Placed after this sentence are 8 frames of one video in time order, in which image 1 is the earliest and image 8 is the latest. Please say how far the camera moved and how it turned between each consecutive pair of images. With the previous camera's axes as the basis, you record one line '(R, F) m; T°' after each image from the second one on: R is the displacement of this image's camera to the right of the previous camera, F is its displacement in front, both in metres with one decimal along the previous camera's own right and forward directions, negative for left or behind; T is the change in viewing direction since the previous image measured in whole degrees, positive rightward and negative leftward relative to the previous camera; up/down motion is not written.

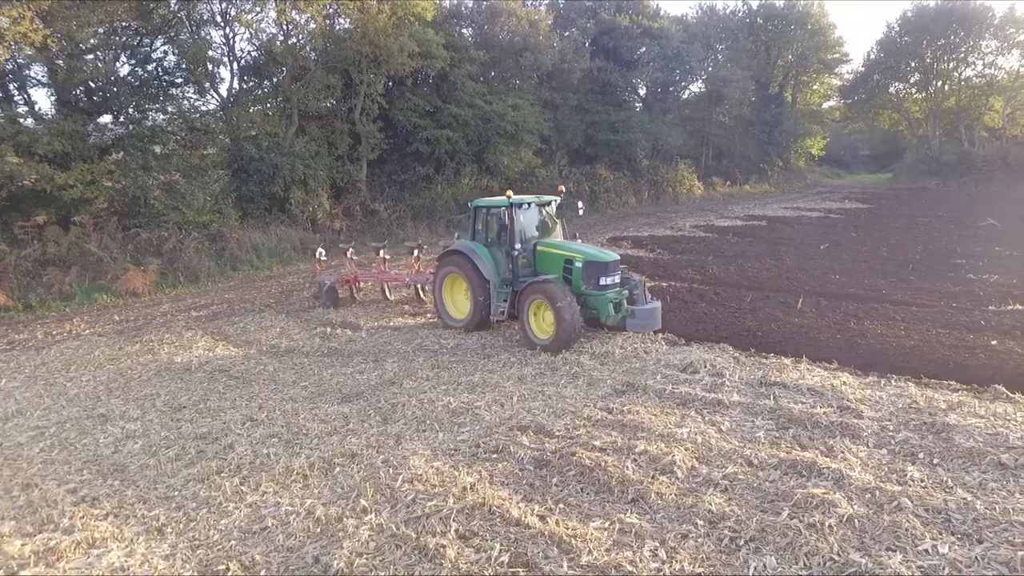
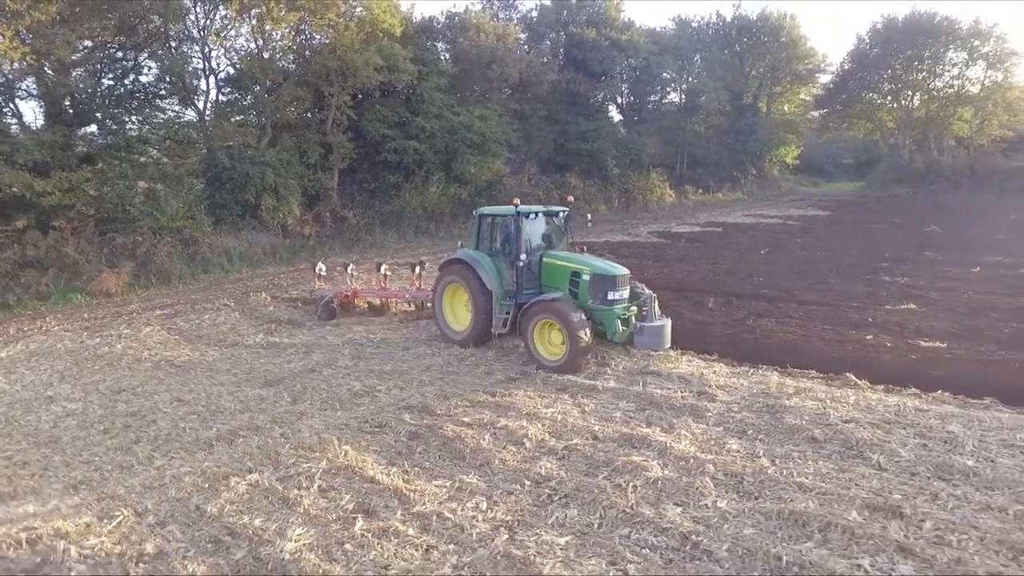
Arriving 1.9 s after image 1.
(+1.0, -0.7) m; -1°
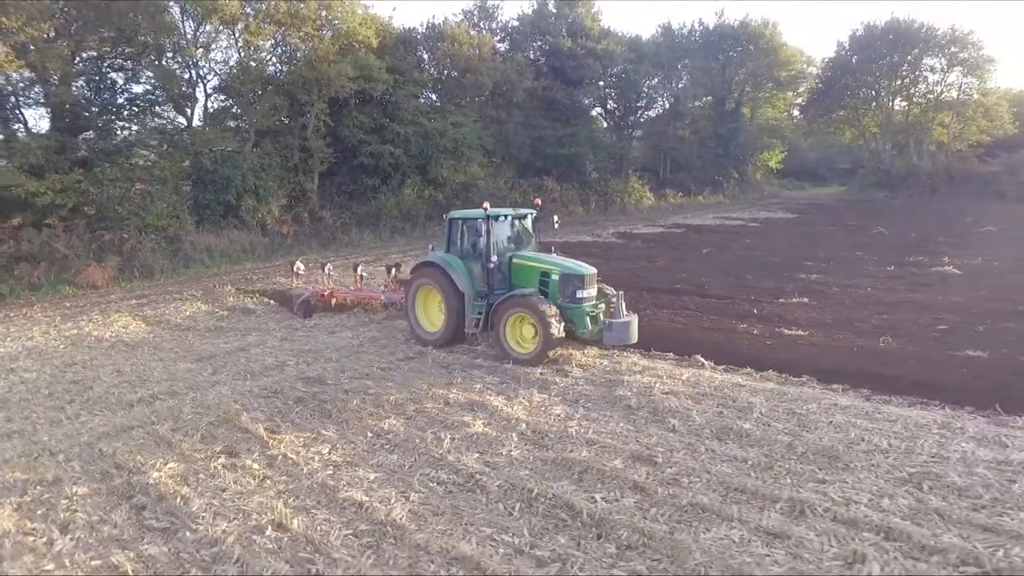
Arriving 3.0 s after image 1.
(+1.4, -1.0) m; -2°
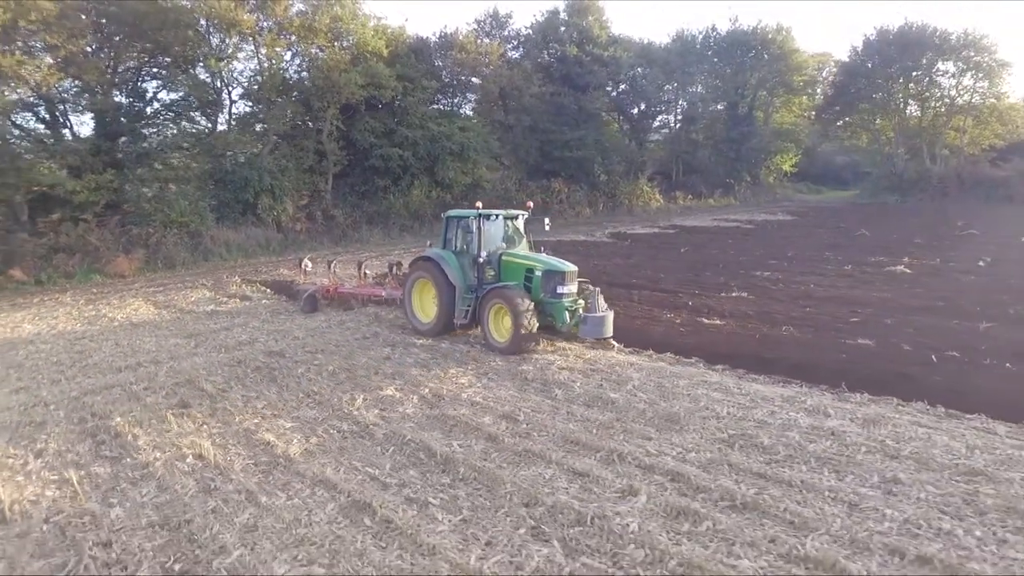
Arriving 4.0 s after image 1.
(+1.3, -1.0) m; -4°
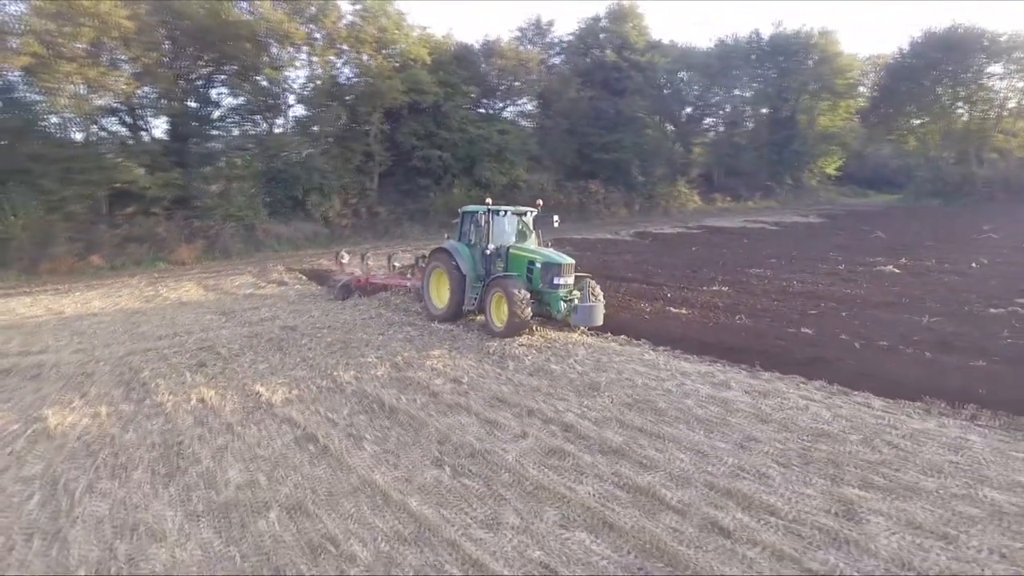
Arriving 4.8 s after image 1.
(+1.2, -1.1) m; -6°
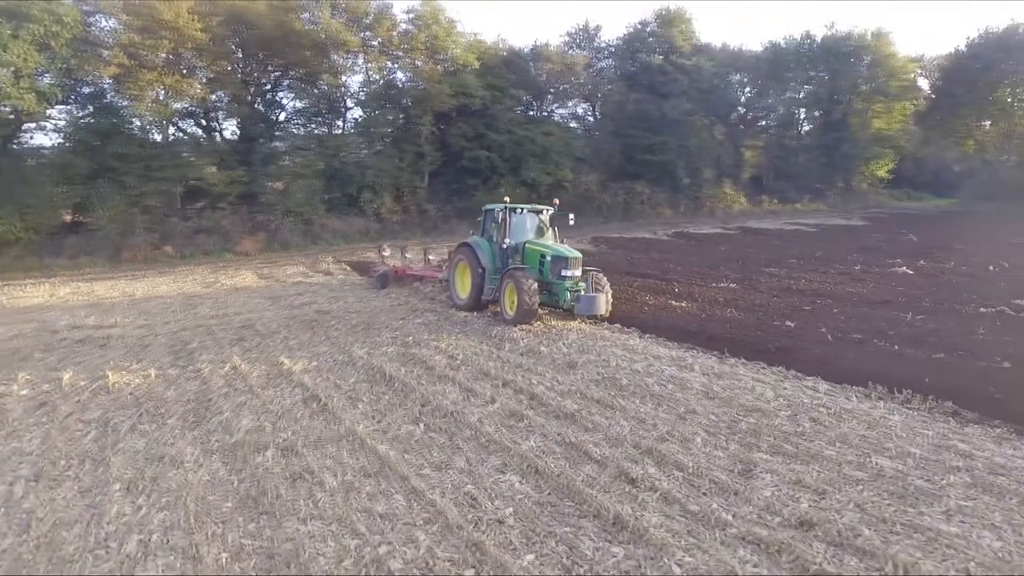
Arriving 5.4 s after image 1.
(+0.9, -0.9) m; -5°
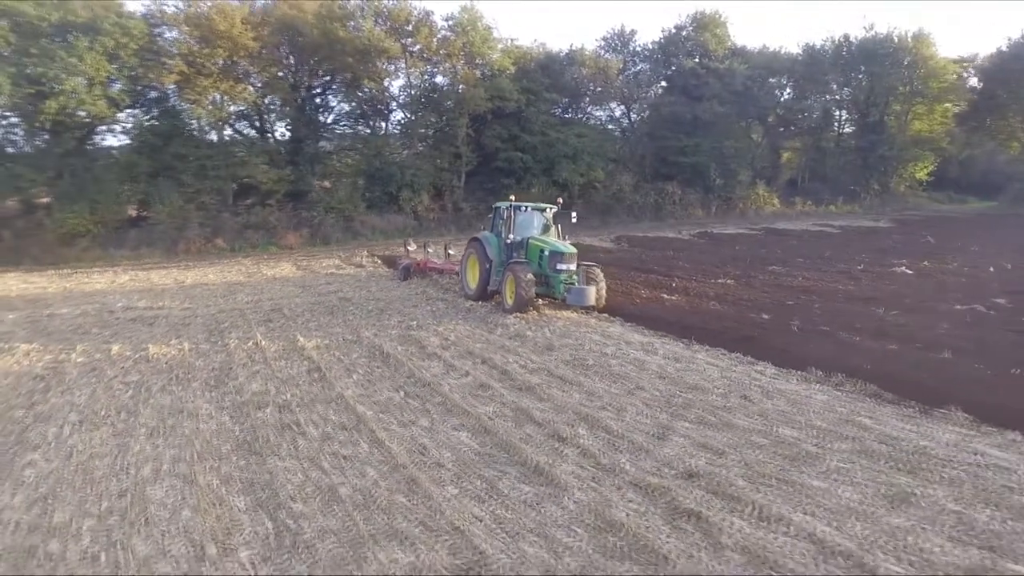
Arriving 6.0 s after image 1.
(+0.9, -0.9) m; -4°
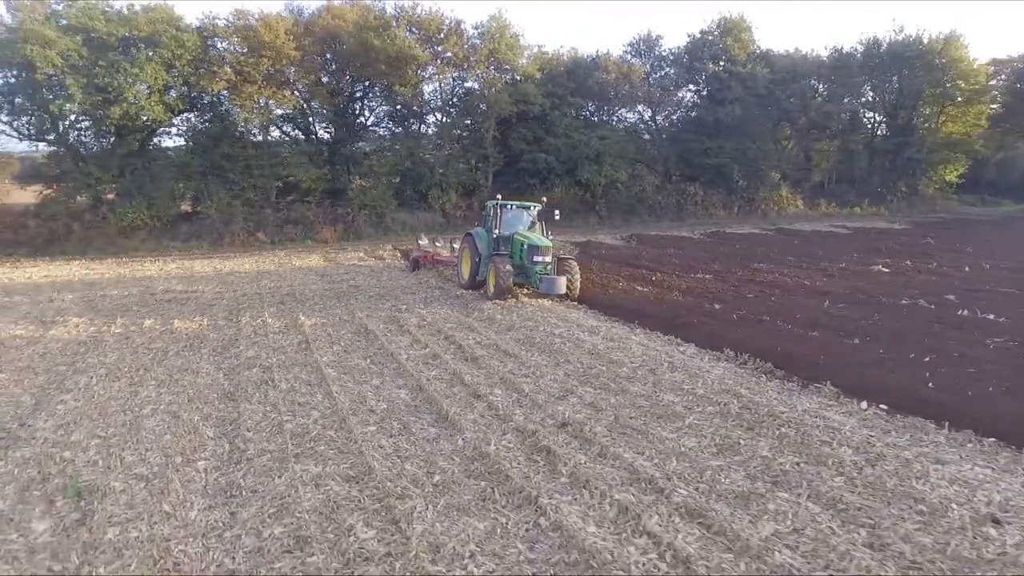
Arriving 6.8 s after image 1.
(+1.4, -1.3) m; -5°
